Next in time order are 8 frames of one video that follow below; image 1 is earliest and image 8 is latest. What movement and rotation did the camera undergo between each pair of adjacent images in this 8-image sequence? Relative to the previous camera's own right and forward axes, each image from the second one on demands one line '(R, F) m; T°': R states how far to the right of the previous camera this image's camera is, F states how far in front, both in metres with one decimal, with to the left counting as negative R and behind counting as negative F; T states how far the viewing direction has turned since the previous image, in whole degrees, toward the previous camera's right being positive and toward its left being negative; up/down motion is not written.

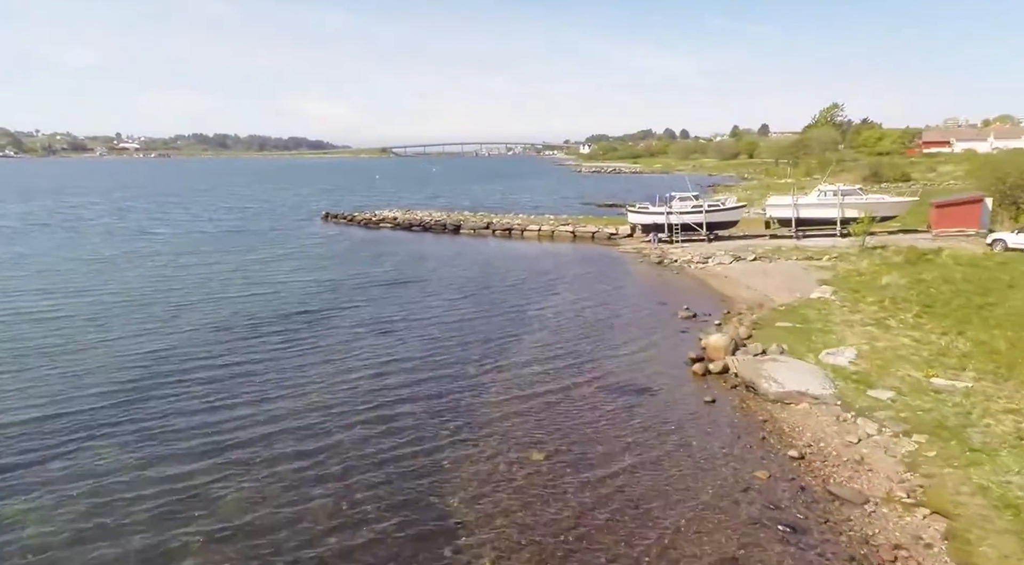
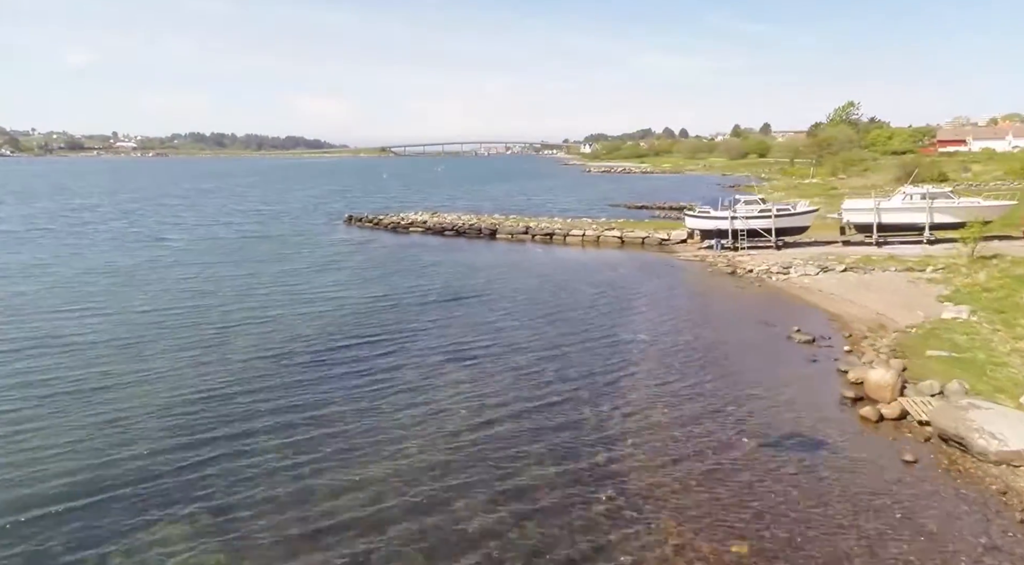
(-2.4, +2.5) m; 0°
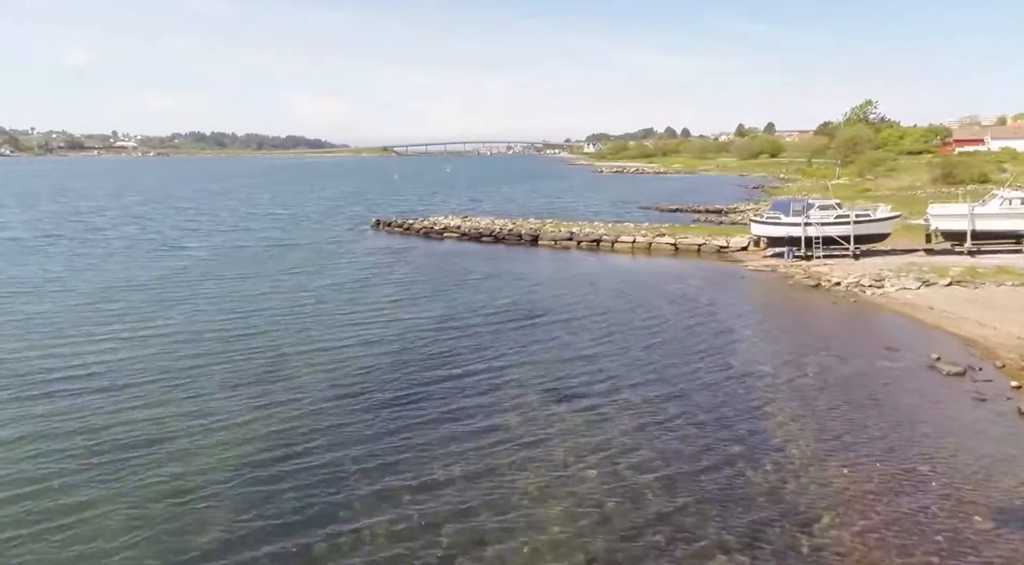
(-2.2, +2.3) m; 0°
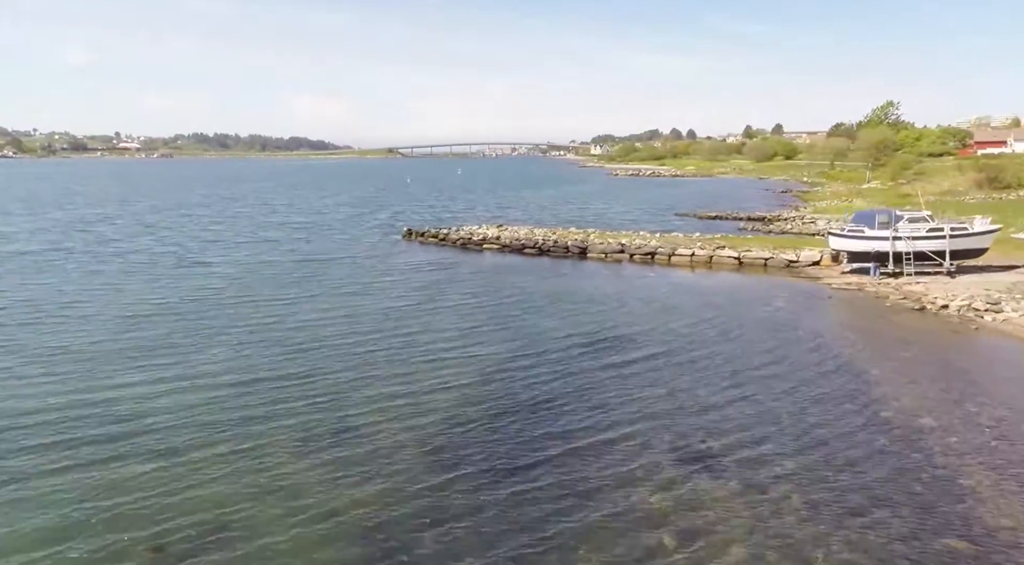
(-2.1, +2.4) m; 0°
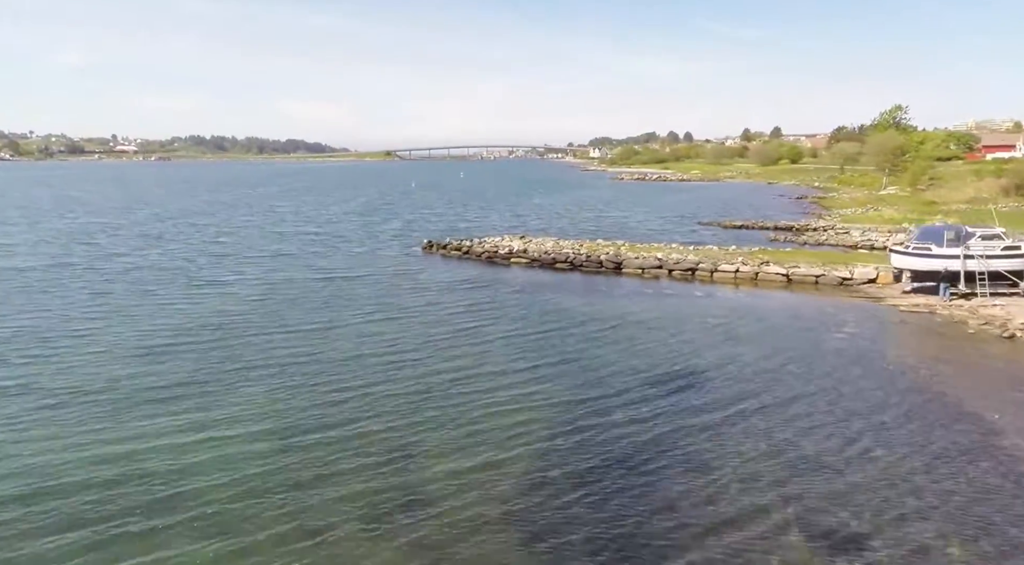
(-1.6, +1.8) m; 0°
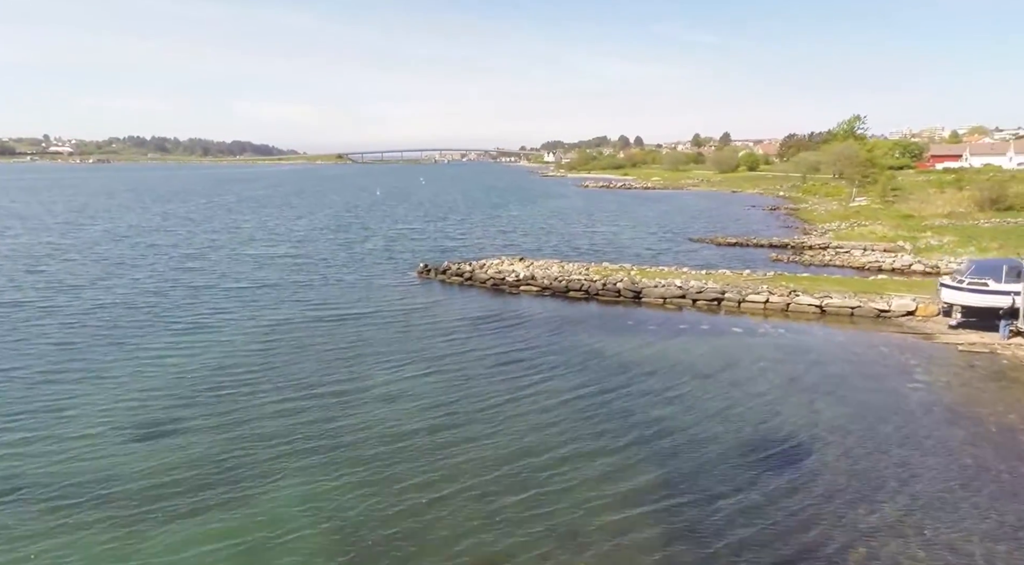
(-2.6, +2.5) m; +4°
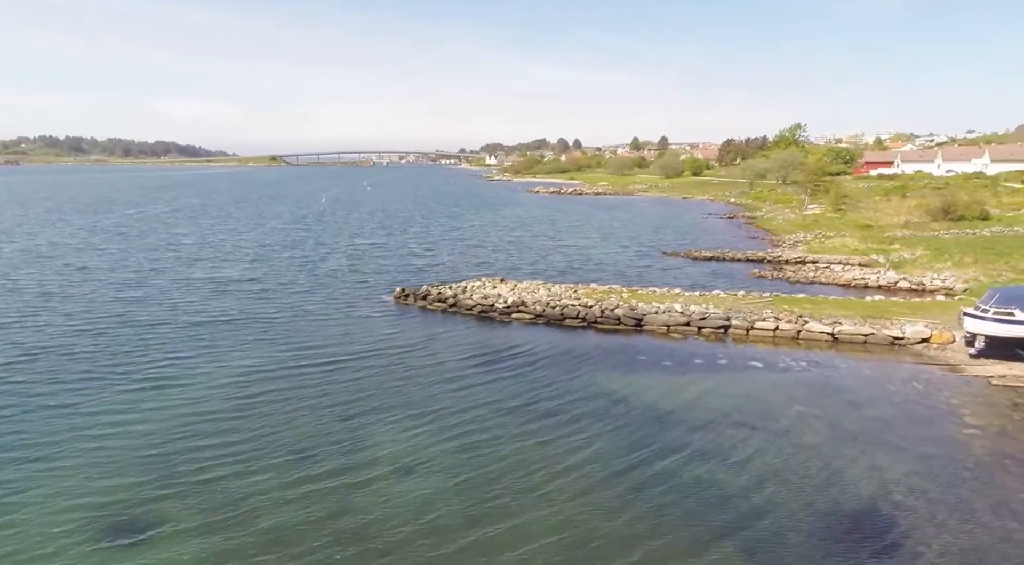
(-2.1, +2.4) m; +5°
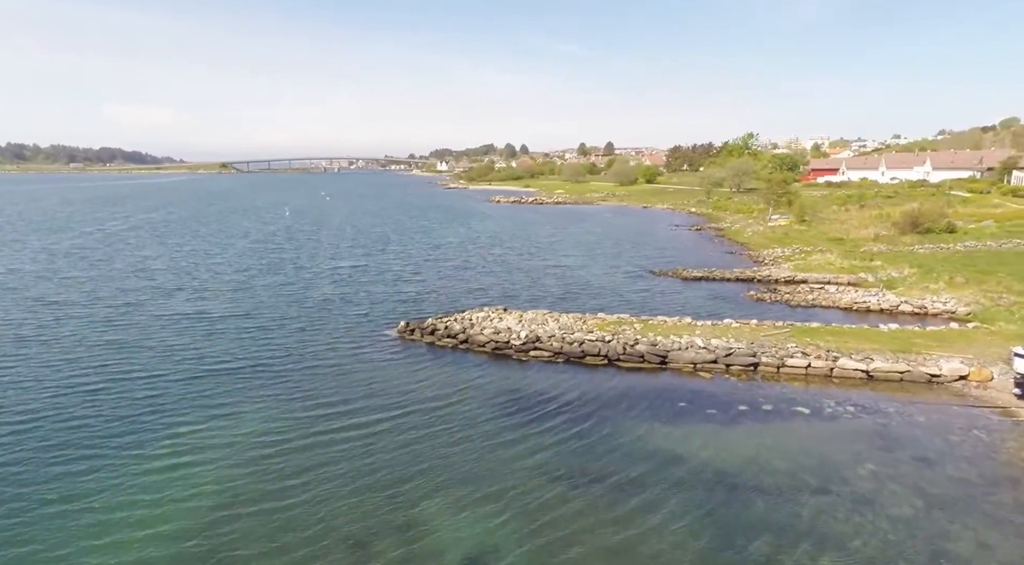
(-2.6, +2.0) m; +5°
